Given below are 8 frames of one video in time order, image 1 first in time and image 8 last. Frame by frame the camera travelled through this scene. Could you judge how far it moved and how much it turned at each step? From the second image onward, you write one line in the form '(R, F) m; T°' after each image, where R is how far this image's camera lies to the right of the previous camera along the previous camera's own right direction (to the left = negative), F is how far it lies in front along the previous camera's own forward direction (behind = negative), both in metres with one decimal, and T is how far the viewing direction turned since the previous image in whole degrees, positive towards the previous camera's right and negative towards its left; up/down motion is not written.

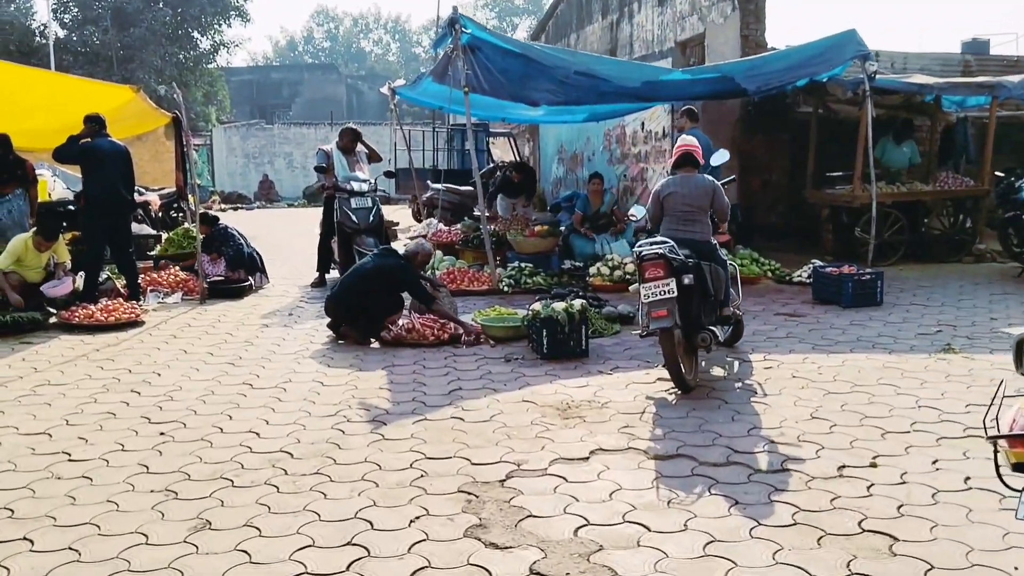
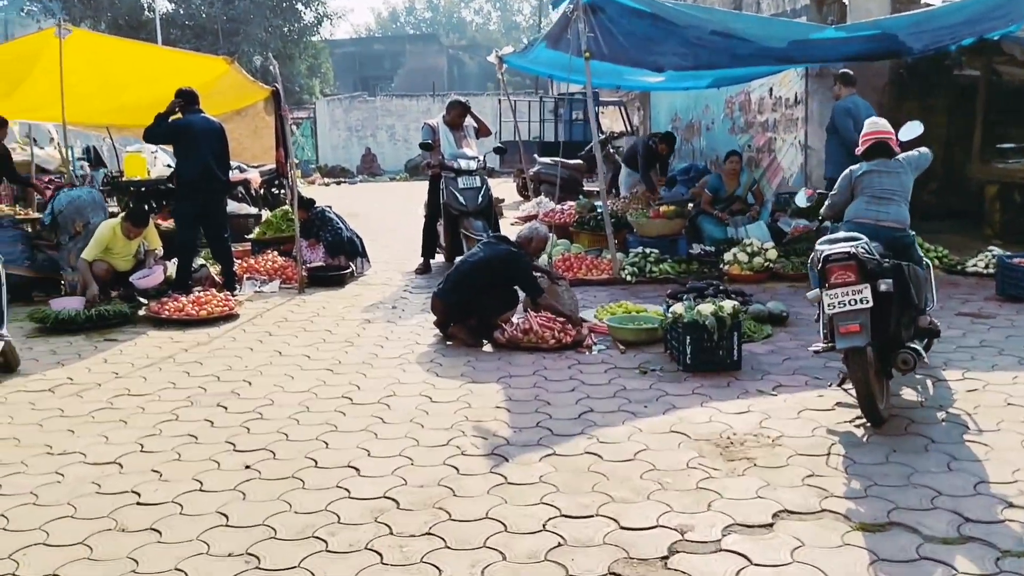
(-0.2, +0.9) m; -6°
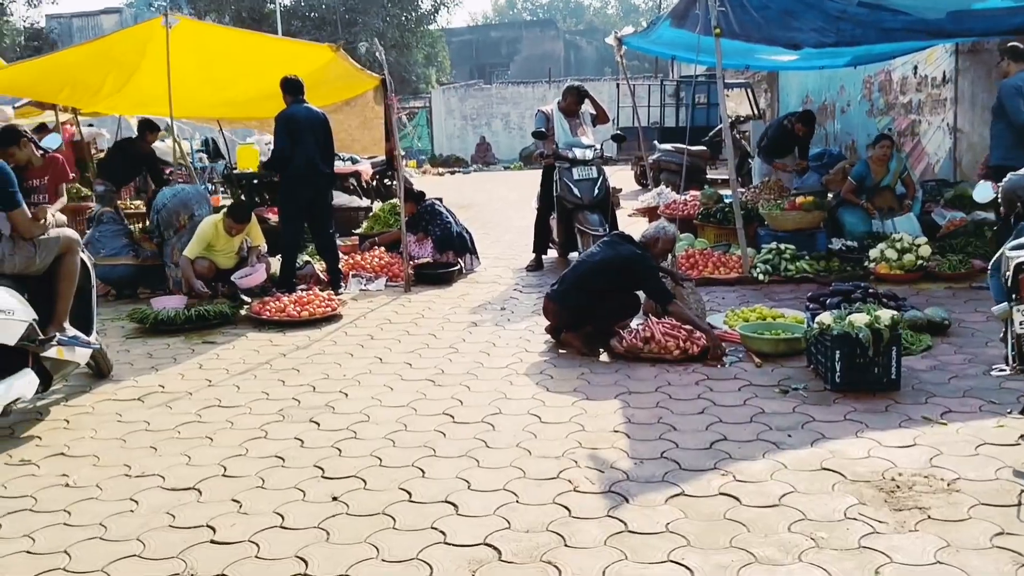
(0.0, +0.5) m; -7°
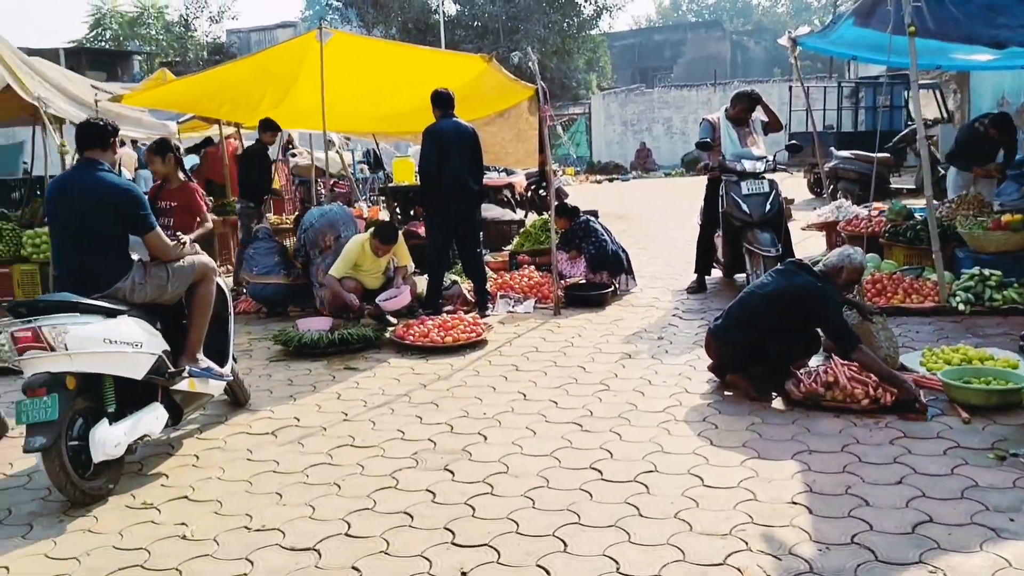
(0.0, +0.5) m; -9°
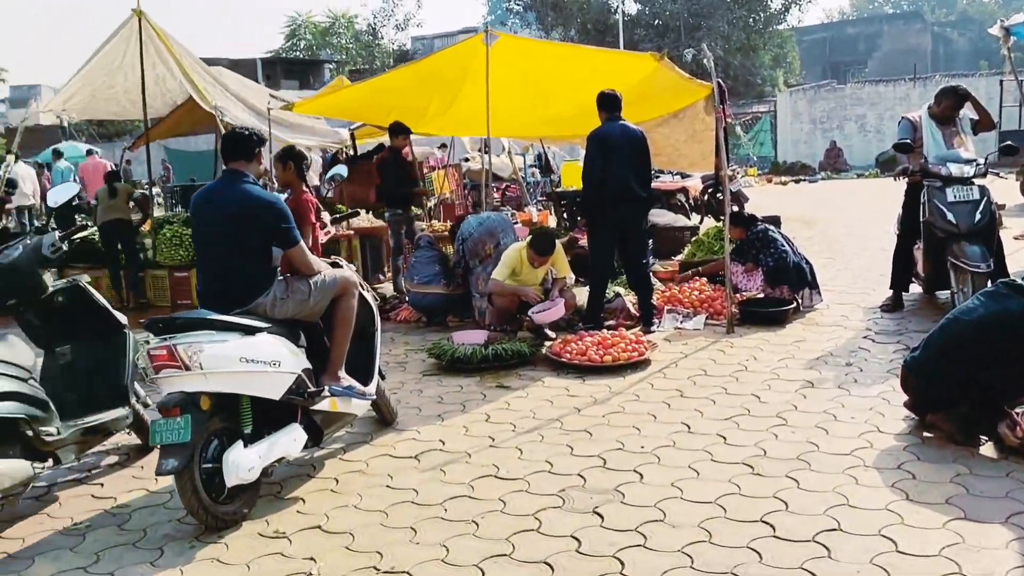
(+0.1, +0.4) m; -10°
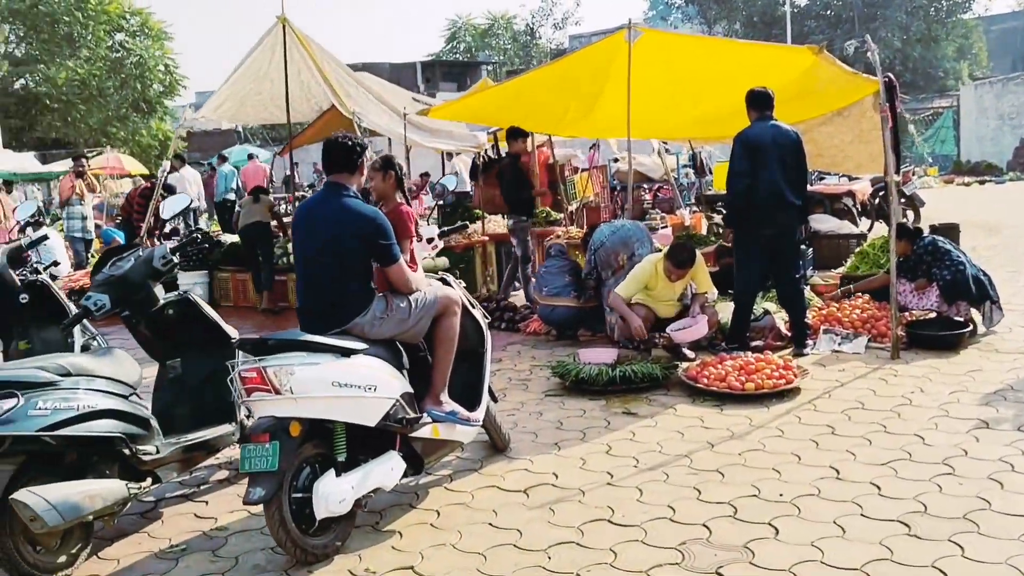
(+0.1, +0.4) m; -9°
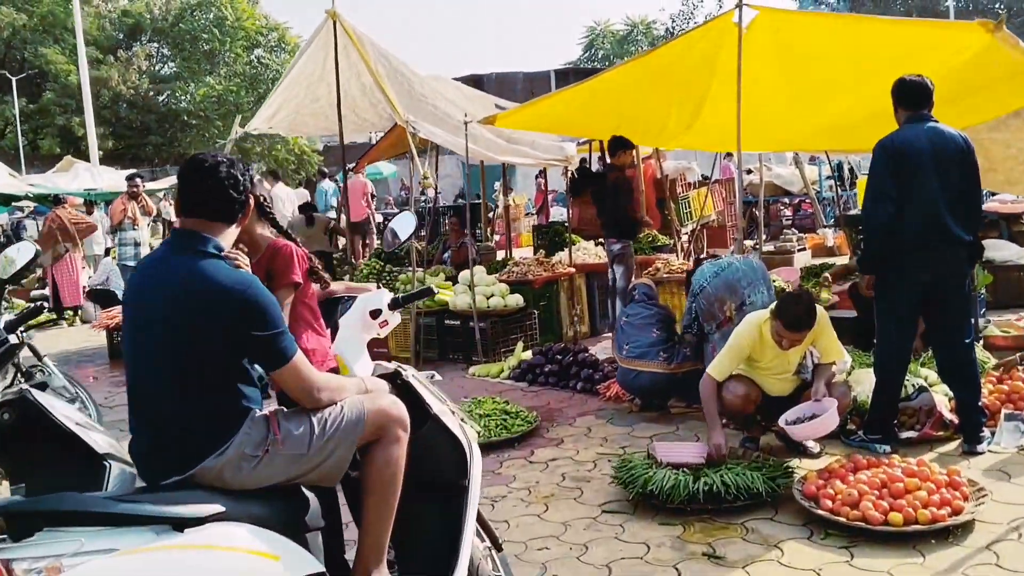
(+0.4, +1.5) m; -8°
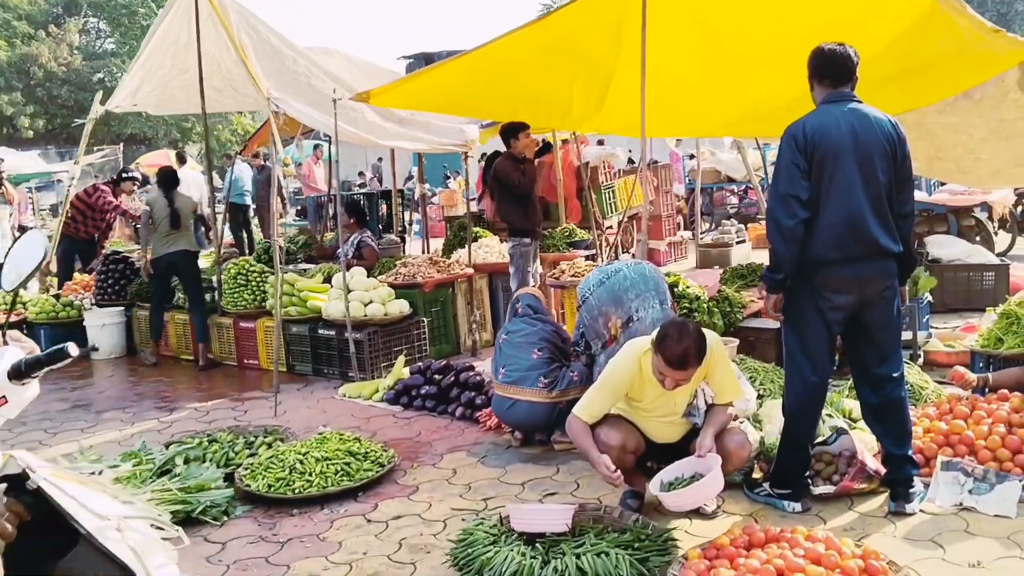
(+0.5, +0.9) m; +2°
